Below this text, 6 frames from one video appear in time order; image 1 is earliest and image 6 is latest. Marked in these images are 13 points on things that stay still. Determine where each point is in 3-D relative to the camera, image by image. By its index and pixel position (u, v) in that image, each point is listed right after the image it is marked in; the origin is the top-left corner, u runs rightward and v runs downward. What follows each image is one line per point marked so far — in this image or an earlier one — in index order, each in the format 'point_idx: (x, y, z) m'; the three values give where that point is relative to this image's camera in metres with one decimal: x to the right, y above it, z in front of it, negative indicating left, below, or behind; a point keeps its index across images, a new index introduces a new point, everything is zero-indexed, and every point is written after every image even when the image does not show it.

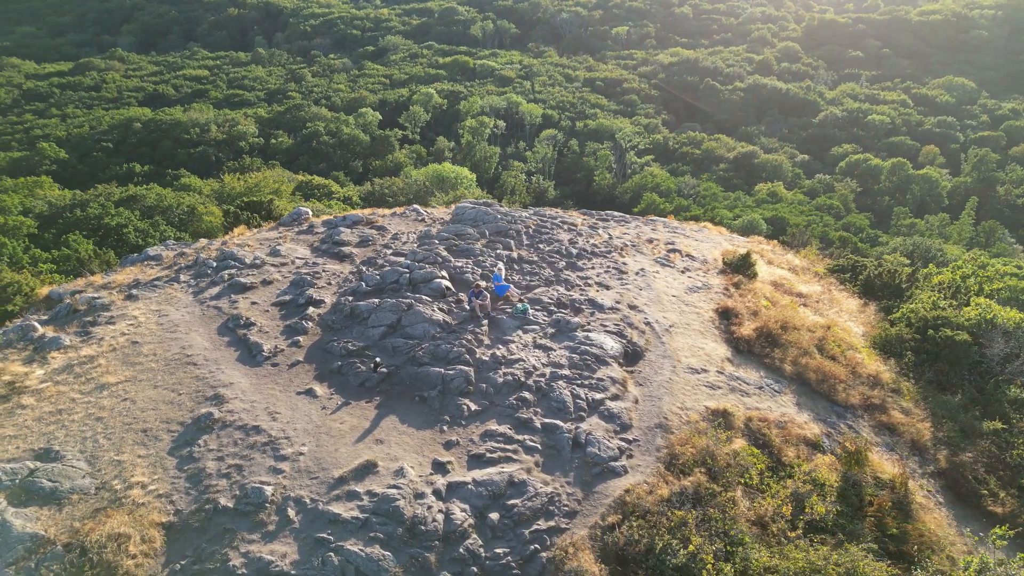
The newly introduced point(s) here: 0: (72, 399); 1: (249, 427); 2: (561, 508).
0: (-7.3, -1.8, +12.0) m
1: (-4.0, -2.1, +11.1) m
2: (+0.7, -3.0, +9.9) m
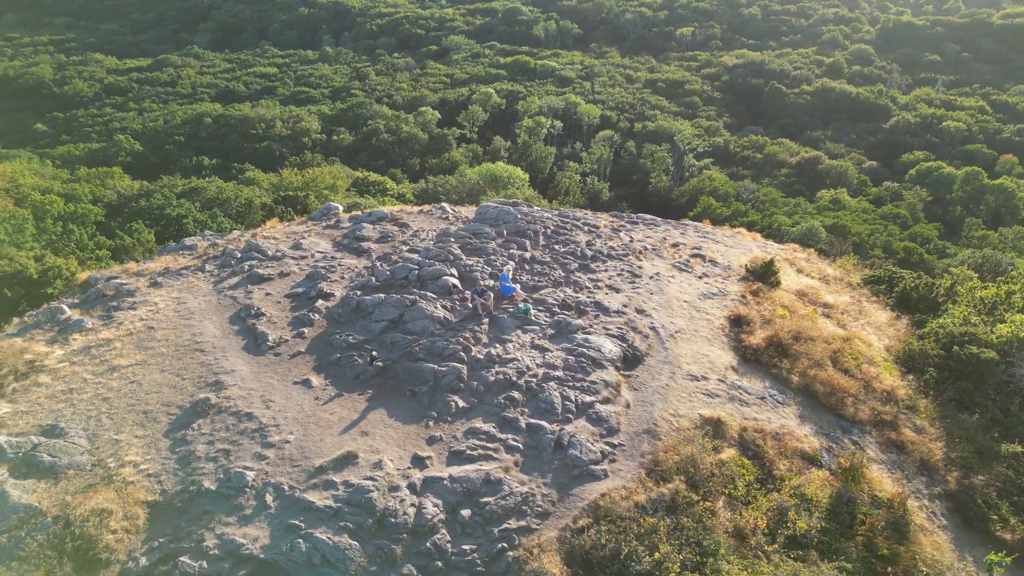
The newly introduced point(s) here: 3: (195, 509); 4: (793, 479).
0: (-7.4, -1.6, +12.6) m
1: (-4.3, -2.0, +11.4) m
2: (+0.3, -3.0, +9.9) m
3: (-4.2, -2.9, +9.6) m
4: (+4.3, -2.9, +11.2) m
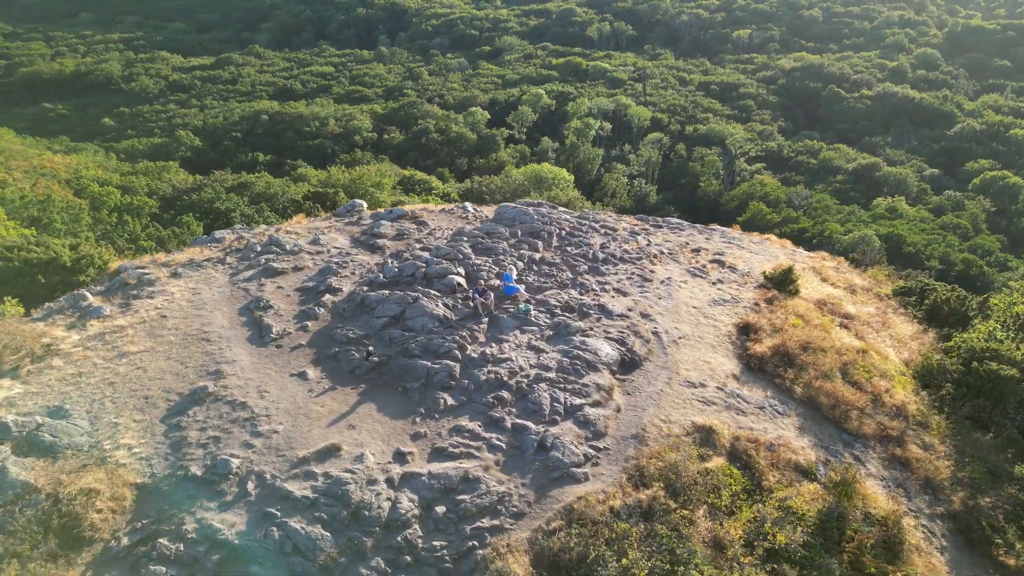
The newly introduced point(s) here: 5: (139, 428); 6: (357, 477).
0: (-7.5, -1.4, +13.1) m
1: (-4.5, -1.9, +11.7) m
2: (0.0, -3.0, +9.9) m
3: (-4.6, -2.8, +9.9) m
4: (+4.1, -3.0, +10.9) m
5: (-5.8, -2.2, +11.2) m
6: (-2.1, -2.6, +10.0) m
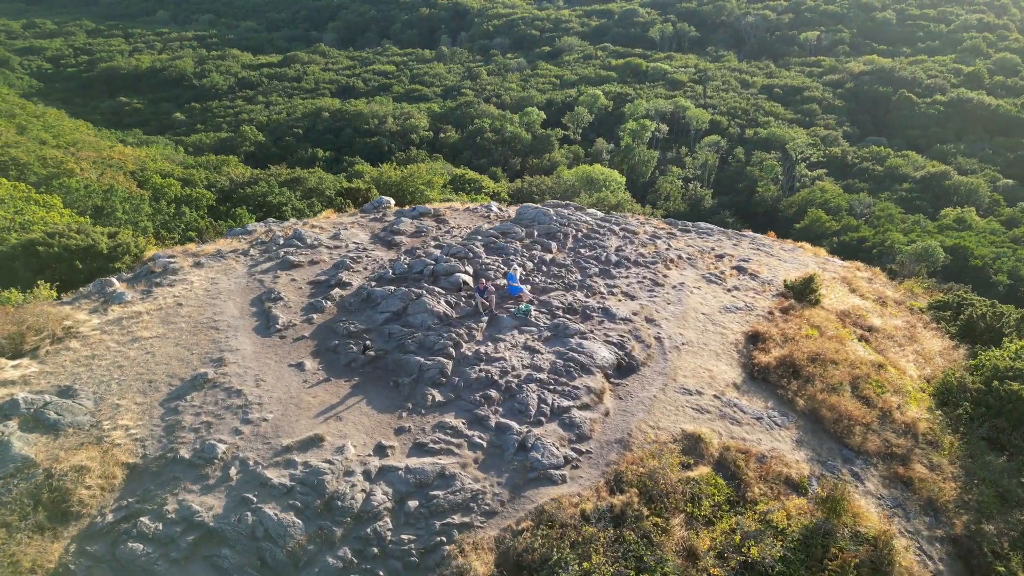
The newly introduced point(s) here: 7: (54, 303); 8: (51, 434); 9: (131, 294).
0: (-7.6, -1.1, +13.7) m
1: (-4.7, -1.7, +12.1) m
2: (-0.4, -3.0, +9.9) m
3: (-4.9, -2.6, +10.3) m
4: (+3.7, -3.2, +10.7) m
5: (-6.0, -2.0, +11.7) m
6: (-2.5, -2.5, +10.2) m
7: (-10.0, -0.3, +15.9) m
8: (-7.0, -2.2, +11.0) m
9: (-8.5, -0.1, +16.2) m
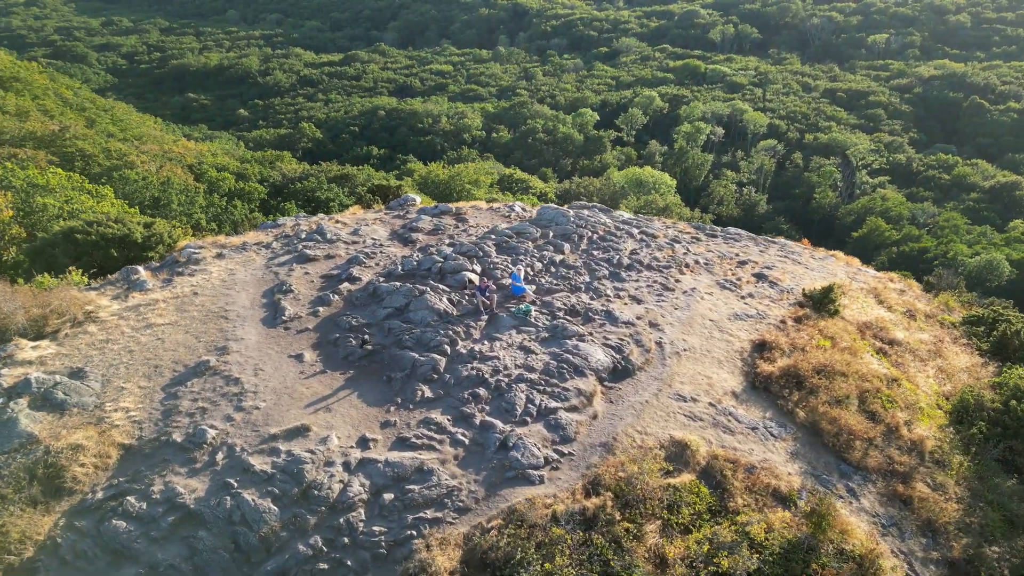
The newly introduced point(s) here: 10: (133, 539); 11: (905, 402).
0: (-7.7, -0.9, +14.2) m
1: (-4.8, -1.6, +12.5) m
2: (-0.8, -3.0, +10.0) m
3: (-5.2, -2.5, +10.7) m
4: (+3.4, -3.3, +10.4) m
5: (-6.2, -1.8, +12.2) m
6: (-2.8, -2.5, +10.5) m
7: (-9.9, 0.0, +16.6) m
8: (-7.3, -2.0, +11.6) m
9: (-8.3, +0.1, +16.8) m
10: (-4.9, -3.3, +9.4) m
11: (+7.6, -2.2, +14.1) m
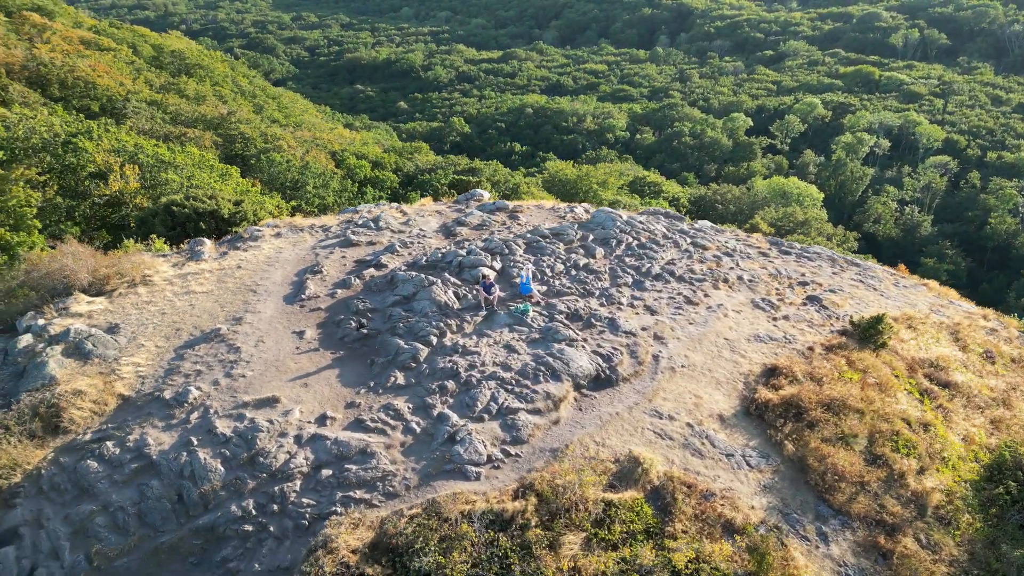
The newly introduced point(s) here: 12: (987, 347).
0: (-7.5, -0.2, +15.7) m
1: (-5.2, -1.1, +13.5) m
2: (-1.8, -2.8, +10.3) m
3: (-6.0, -2.0, +11.8) m
4: (+2.4, -3.5, +10.0) m
5: (-6.6, -1.2, +13.4) m
6: (-3.7, -2.2, +11.1) m
7: (-9.2, +0.8, +18.5) m
8: (-7.8, -1.3, +13.0) m
9: (-7.7, +0.9, +18.4) m
10: (-6.0, -2.8, +10.5) m
11: (+7.2, -2.8, +12.7) m
12: (+11.7, -1.5, +18.3) m
